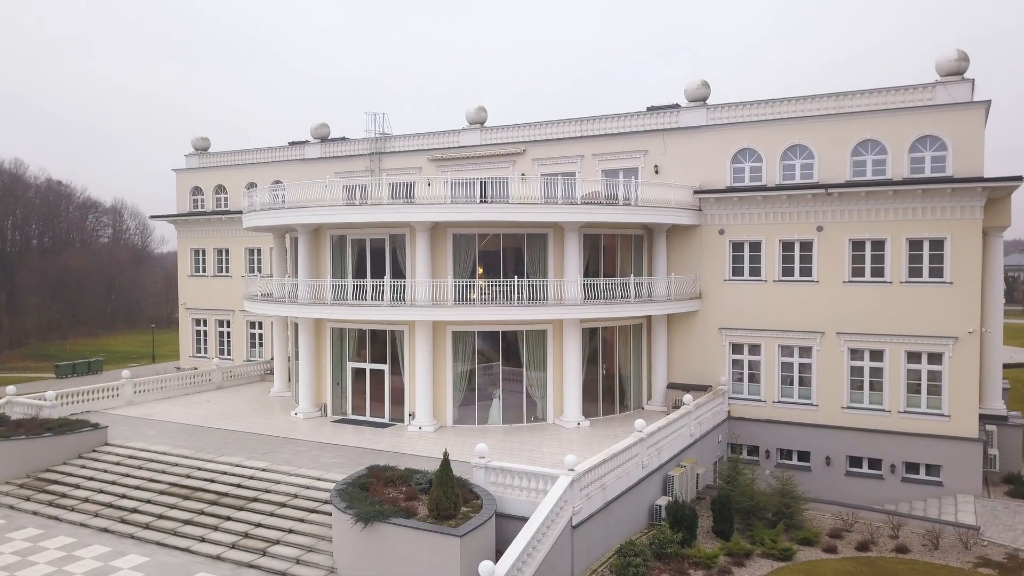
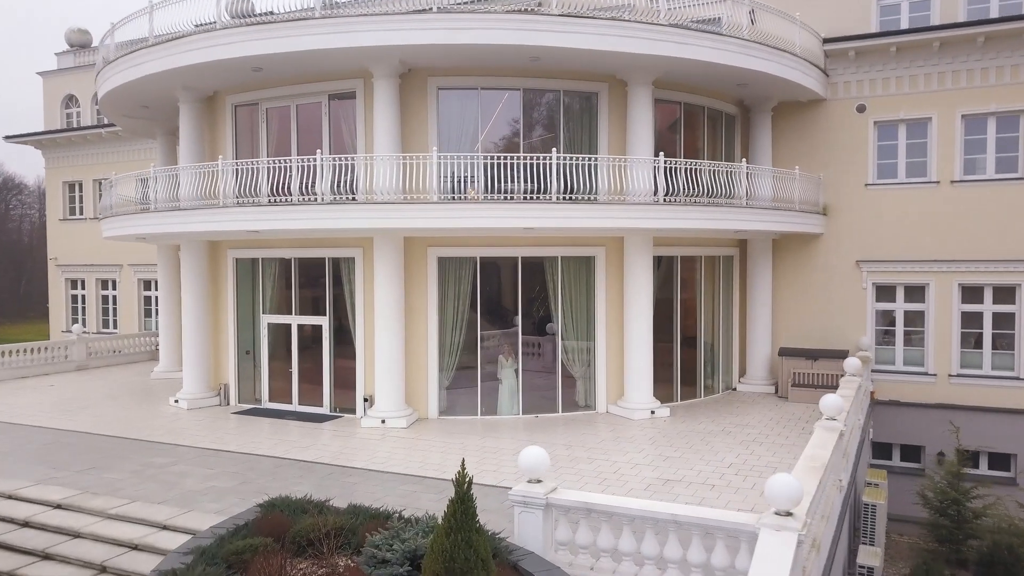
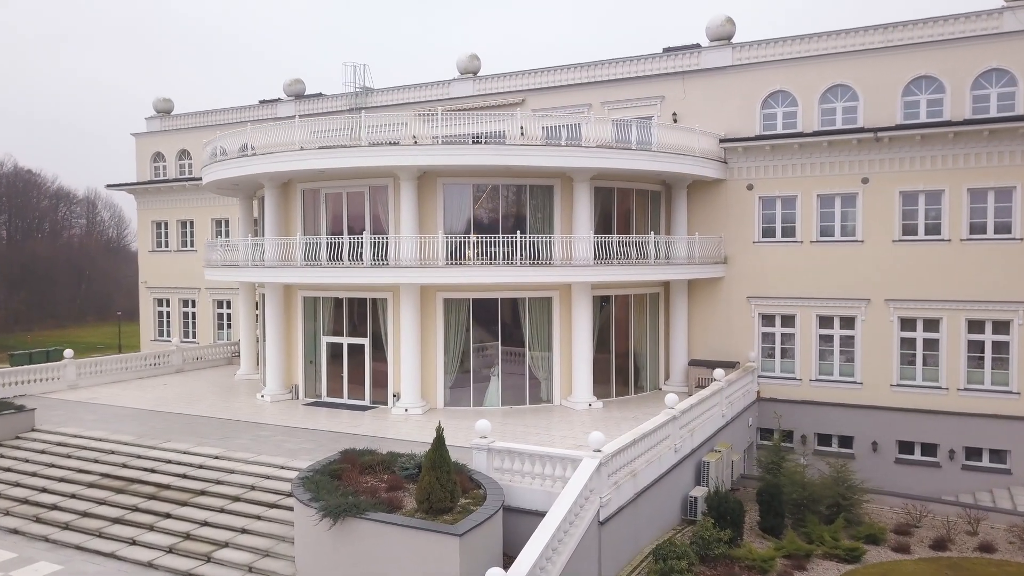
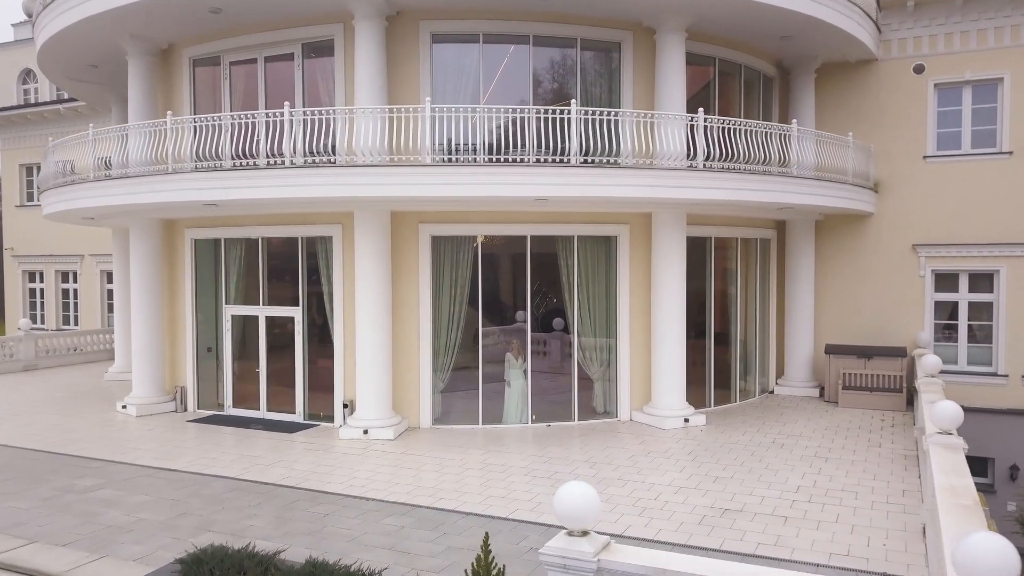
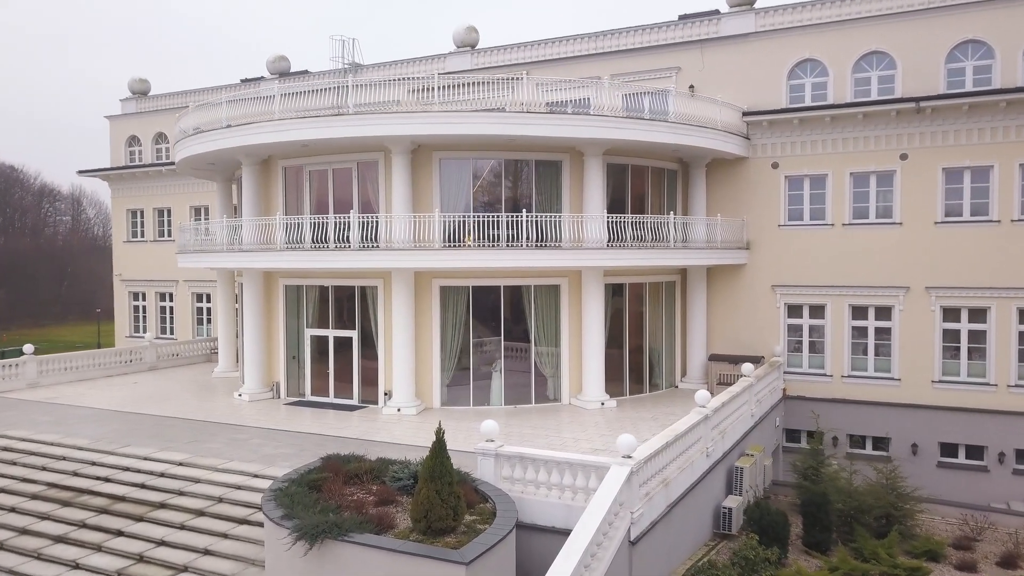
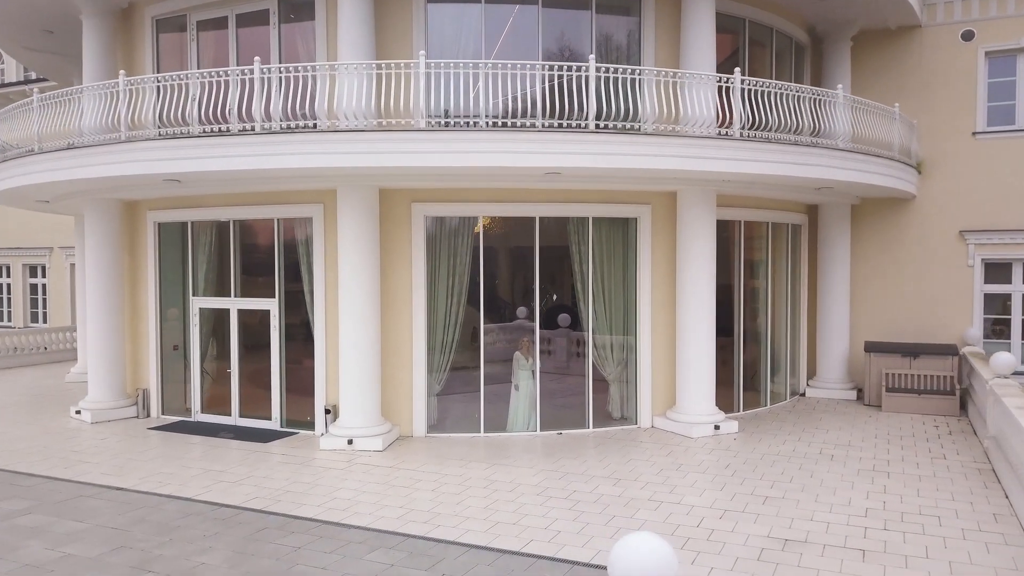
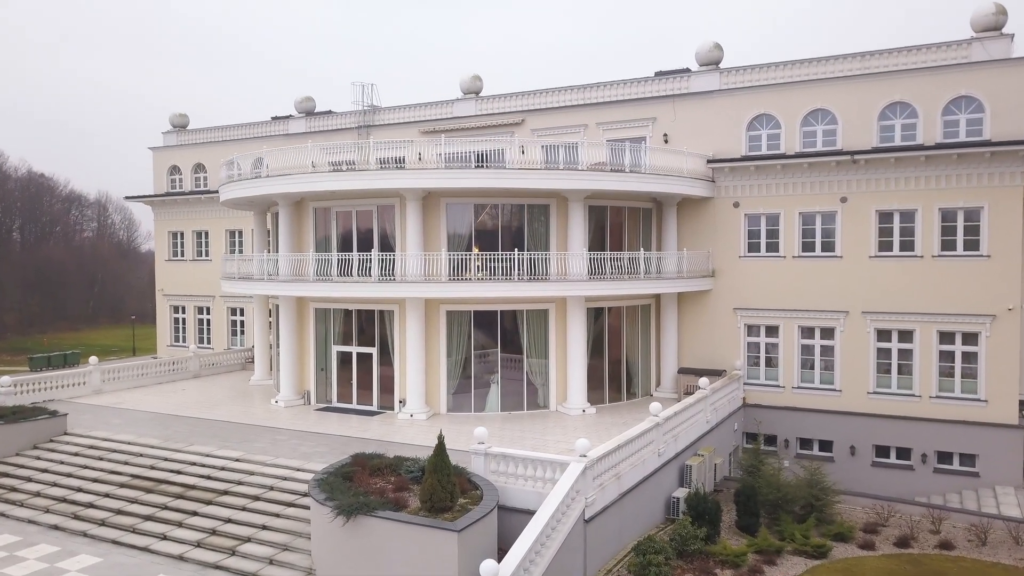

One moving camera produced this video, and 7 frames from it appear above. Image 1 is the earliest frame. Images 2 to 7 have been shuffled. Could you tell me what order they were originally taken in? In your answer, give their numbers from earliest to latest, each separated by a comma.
7, 3, 5, 2, 4, 6
